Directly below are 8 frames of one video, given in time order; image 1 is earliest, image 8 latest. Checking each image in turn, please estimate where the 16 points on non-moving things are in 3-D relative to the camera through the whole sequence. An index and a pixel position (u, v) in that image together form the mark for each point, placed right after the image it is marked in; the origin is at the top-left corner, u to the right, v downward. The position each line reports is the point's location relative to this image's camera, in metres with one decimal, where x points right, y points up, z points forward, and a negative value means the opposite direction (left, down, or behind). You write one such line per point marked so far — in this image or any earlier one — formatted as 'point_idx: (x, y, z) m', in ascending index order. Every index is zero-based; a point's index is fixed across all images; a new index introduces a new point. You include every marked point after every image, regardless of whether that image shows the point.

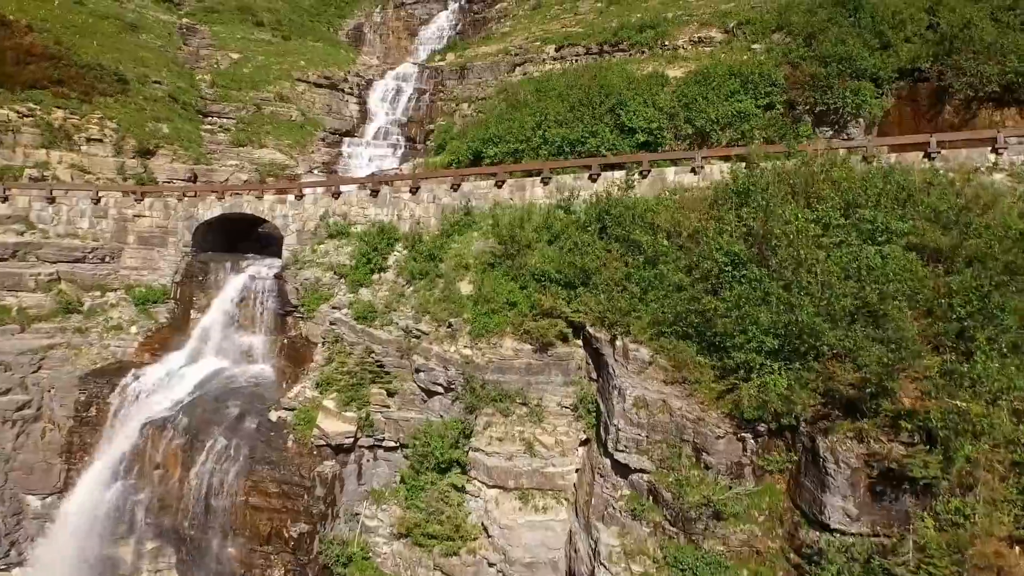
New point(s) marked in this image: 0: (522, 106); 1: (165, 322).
0: (+0.2, +4.8, +16.2) m
1: (-6.6, -0.6, +11.7) m
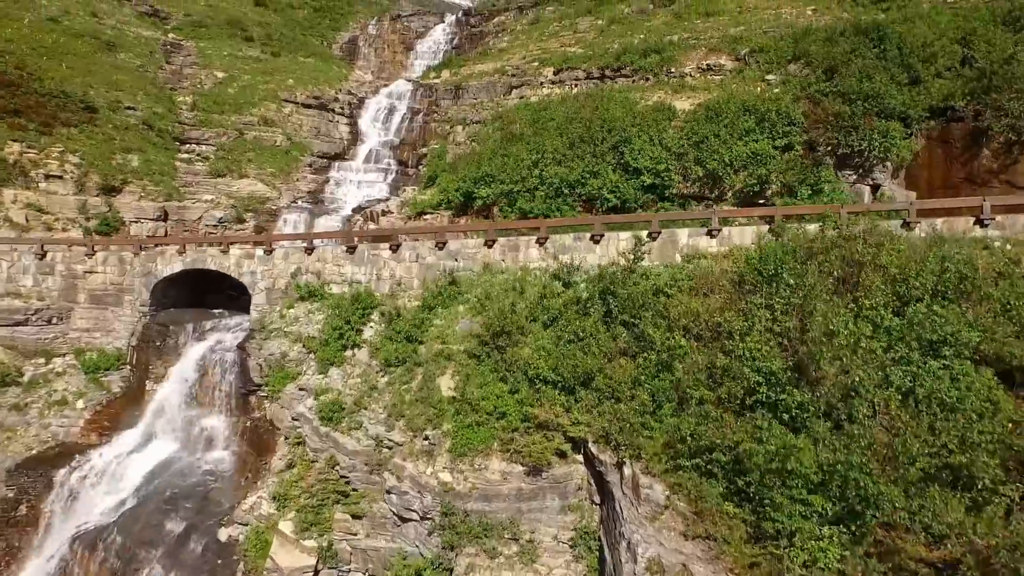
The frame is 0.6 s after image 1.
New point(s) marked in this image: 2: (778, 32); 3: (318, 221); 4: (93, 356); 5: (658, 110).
0: (+0.1, +3.6, +15.0) m
1: (-6.7, -1.8, +10.5) m
2: (+6.8, +6.5, +15.7) m
3: (-5.4, +1.8, +17.1) m
4: (-7.5, -1.2, +11.0) m
5: (+3.3, +4.1, +14.1) m
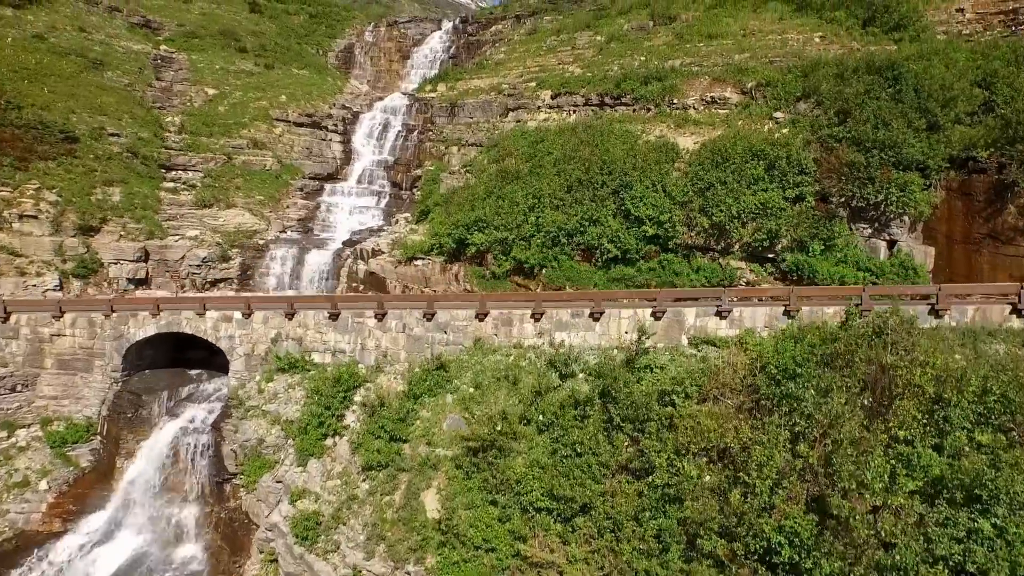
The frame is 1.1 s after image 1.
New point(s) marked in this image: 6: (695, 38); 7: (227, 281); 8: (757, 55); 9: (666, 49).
0: (0.0, +2.6, +14.3) m
1: (-6.8, -2.9, +9.8) m
2: (+6.7, +5.5, +14.9) m
3: (-5.5, +0.8, +16.3) m
4: (-7.6, -2.4, +10.3) m
5: (+3.2, +3.0, +13.3) m
6: (+5.8, +7.8, +19.3) m
7: (-7.3, +0.2, +15.5) m
8: (+6.4, +6.1, +16.0) m
9: (+4.9, +7.5, +19.4) m
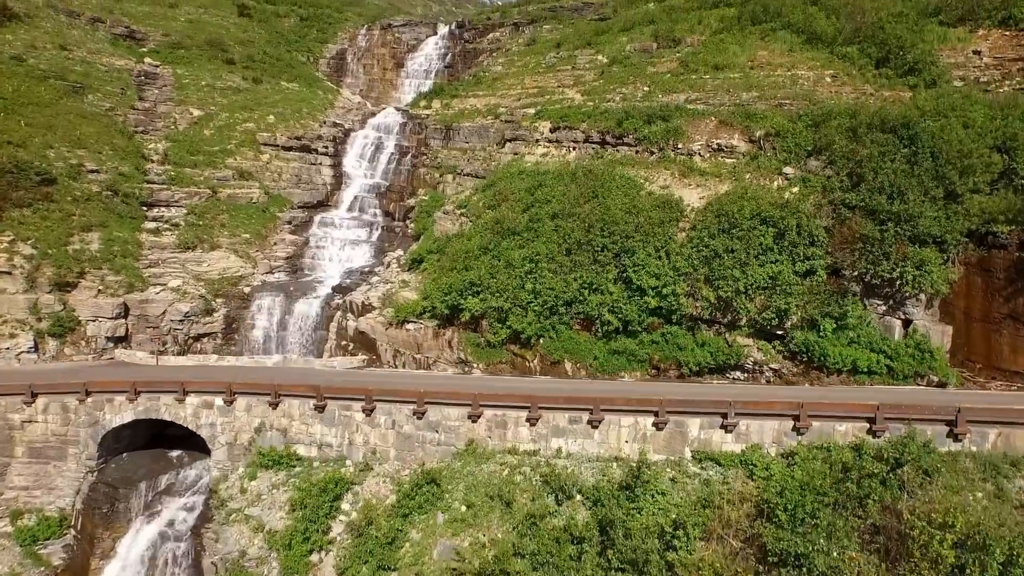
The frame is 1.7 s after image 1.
0: (-0.1, +1.3, +13.7) m
1: (-6.9, -4.3, +9.3) m
2: (+6.6, +4.2, +14.3) m
3: (-5.6, -0.4, +15.8) m
4: (-7.7, -3.8, +9.8) m
5: (+3.1, +1.7, +12.7) m
6: (+5.7, +6.7, +18.6) m
7: (-7.3, -1.1, +14.9) m
8: (+6.3, +4.8, +15.3) m
9: (+4.8, +6.4, +18.7) m
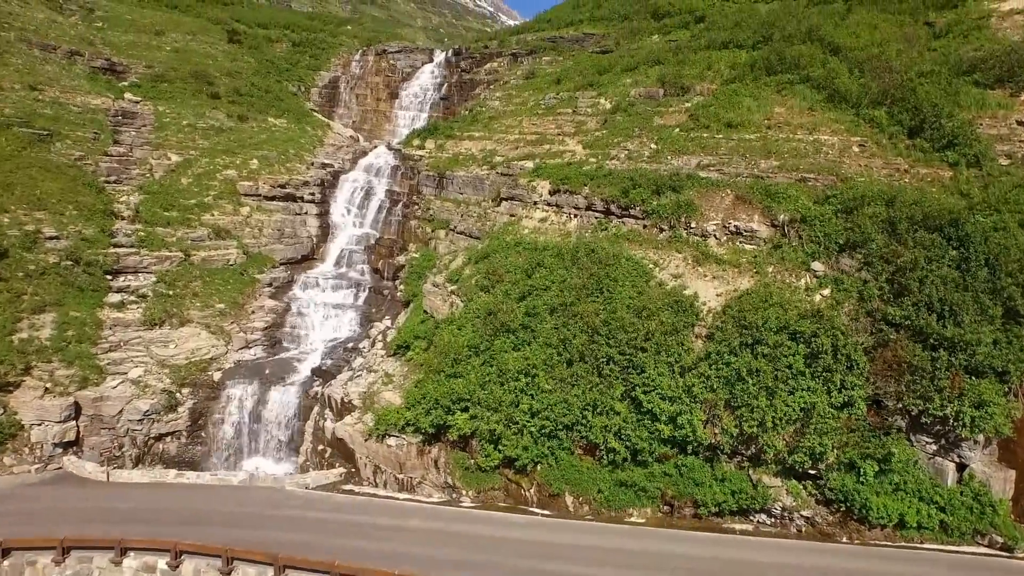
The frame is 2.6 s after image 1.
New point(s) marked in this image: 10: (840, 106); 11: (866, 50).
0: (-0.2, -0.7, +12.3) m
1: (-7.0, -6.3, +7.9) m
2: (+6.5, +2.1, +12.9) m
3: (-5.7, -2.5, +14.3) m
4: (-7.8, -5.8, +8.4) m
5: (+3.0, -0.3, +11.3) m
6: (+5.6, +4.6, +17.2) m
7: (-7.5, -3.1, +13.5) m
8: (+6.2, +2.8, +13.9) m
9: (+4.7, +4.3, +17.3) m
10: (+8.4, +4.7, +15.7) m
11: (+10.0, +6.7, +17.3) m
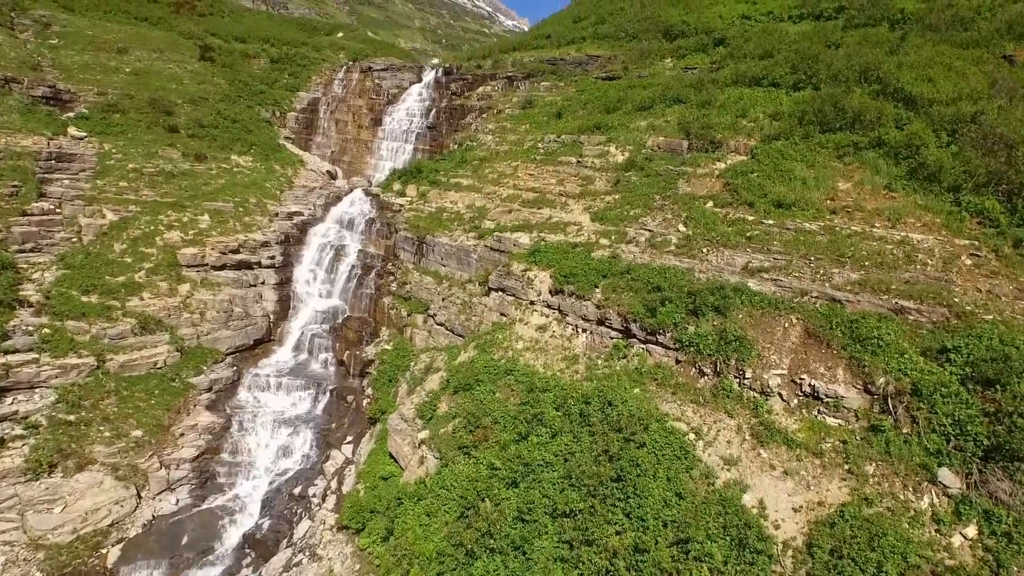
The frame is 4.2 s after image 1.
0: (-0.4, -3.5, +8.7) m
1: (-7.2, -9.1, +4.3) m
2: (+6.3, -0.6, +9.2) m
3: (-5.9, -5.2, +10.8) m
4: (-8.0, -8.6, +4.8) m
5: (+2.8, -3.1, +7.7) m
6: (+5.4, +1.9, +13.5) m
7: (-7.6, -5.9, +9.9) m
8: (+6.0, +0.1, +10.2) m
9: (+4.5, +1.6, +13.6) m
10: (+8.2, +2.0, +12.0) m
11: (+9.8, +4.0, +13.6) m
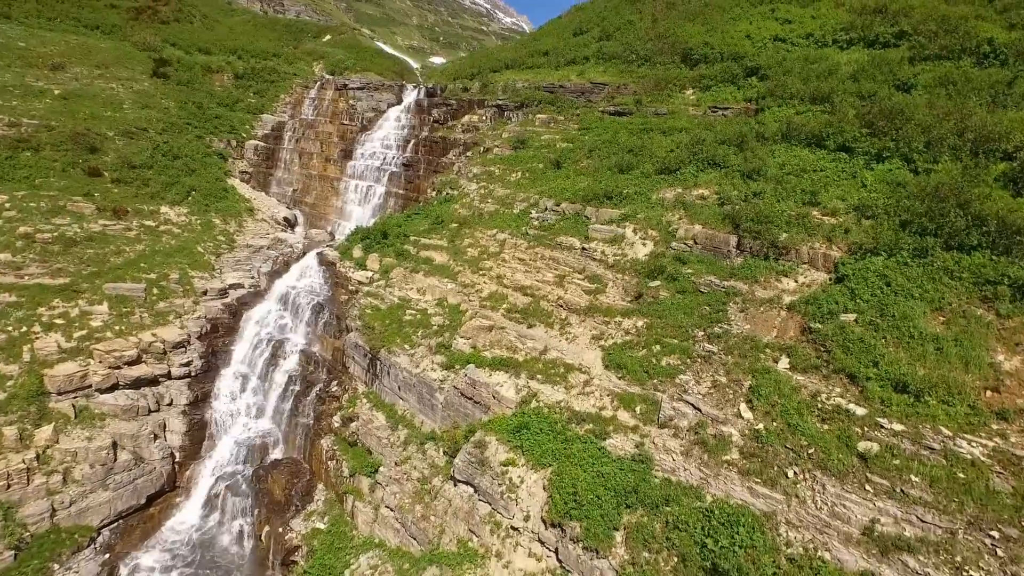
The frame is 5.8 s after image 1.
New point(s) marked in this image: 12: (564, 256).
0: (-0.8, -6.7, +4.0) m
1: (-7.6, -12.4, -0.3) m
2: (+5.9, -3.8, +4.5) m
3: (-6.3, -8.4, +6.1) m
4: (-8.4, -11.8, +0.2) m
5: (+2.4, -6.3, +3.0) m
6: (+5.0, -1.3, +8.7) m
7: (-8.0, -9.1, +5.3) m
8: (+5.6, -3.1, +5.5) m
9: (+4.1, -1.6, +8.8) m
10: (+7.8, -1.2, +7.2) m
11: (+9.4, +0.9, +8.8) m
12: (+1.3, +0.7, +14.3) m
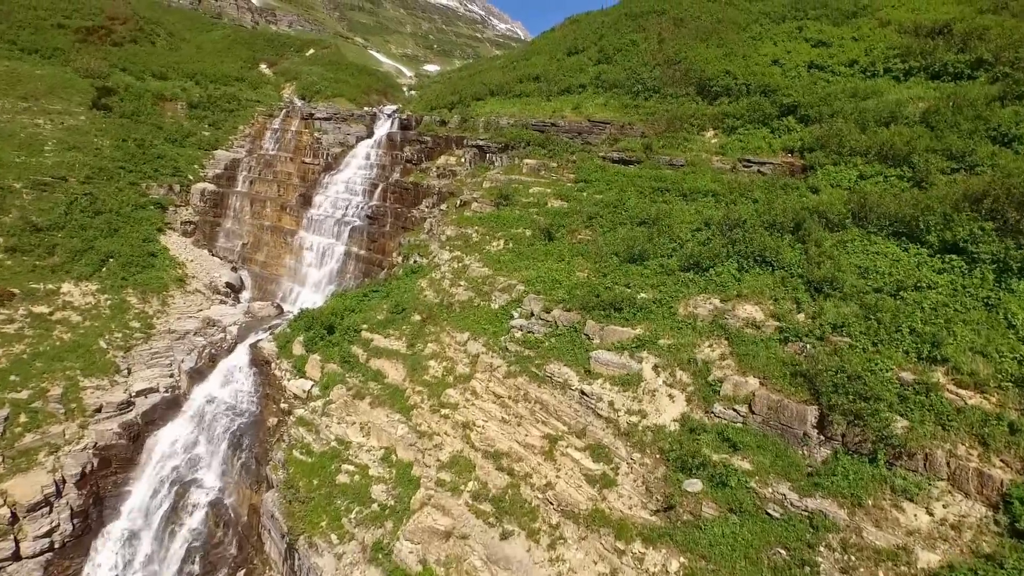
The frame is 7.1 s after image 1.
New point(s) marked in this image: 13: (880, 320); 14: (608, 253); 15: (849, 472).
0: (-1.3, -9.4, -0.3) m
1: (-8.0, -15.1, -4.6) m
2: (+5.4, -6.4, +0.1) m
3: (-6.7, -11.1, +1.8) m
4: (-8.9, -14.5, -4.1) m
5: (+1.9, -8.9, -1.4) m
6: (+4.5, -3.9, +4.4) m
7: (-8.5, -11.8, +1.0) m
8: (+5.1, -5.7, +1.2) m
9: (+3.6, -4.2, +4.5) m
10: (+7.3, -3.8, +2.9) m
11: (+8.9, -1.7, +4.4) m
12: (+0.8, -2.0, +10.0) m
13: (+5.4, -0.4, +8.9) m
14: (+2.2, +0.8, +13.4) m
15: (+4.1, -2.2, +7.4) m
